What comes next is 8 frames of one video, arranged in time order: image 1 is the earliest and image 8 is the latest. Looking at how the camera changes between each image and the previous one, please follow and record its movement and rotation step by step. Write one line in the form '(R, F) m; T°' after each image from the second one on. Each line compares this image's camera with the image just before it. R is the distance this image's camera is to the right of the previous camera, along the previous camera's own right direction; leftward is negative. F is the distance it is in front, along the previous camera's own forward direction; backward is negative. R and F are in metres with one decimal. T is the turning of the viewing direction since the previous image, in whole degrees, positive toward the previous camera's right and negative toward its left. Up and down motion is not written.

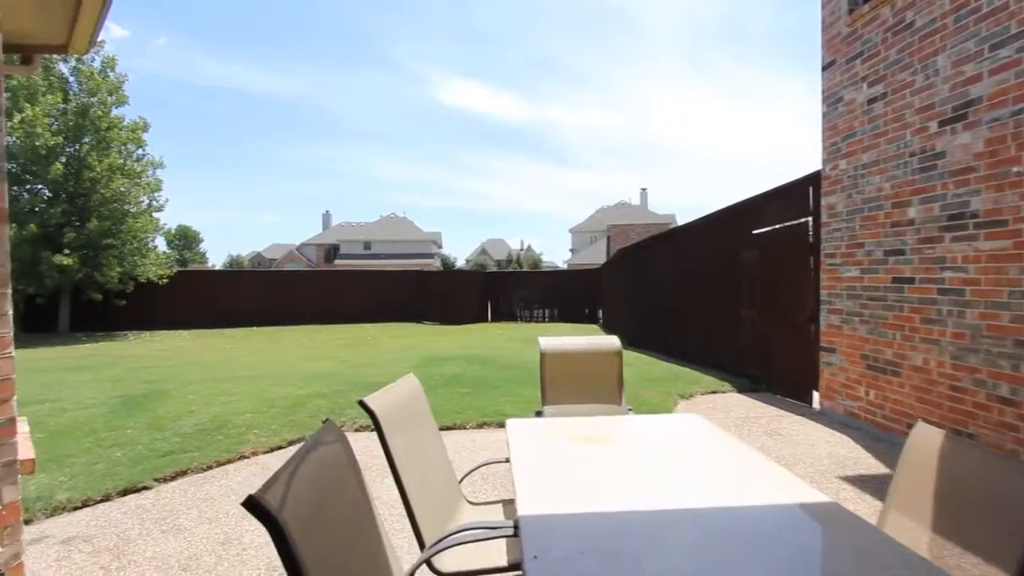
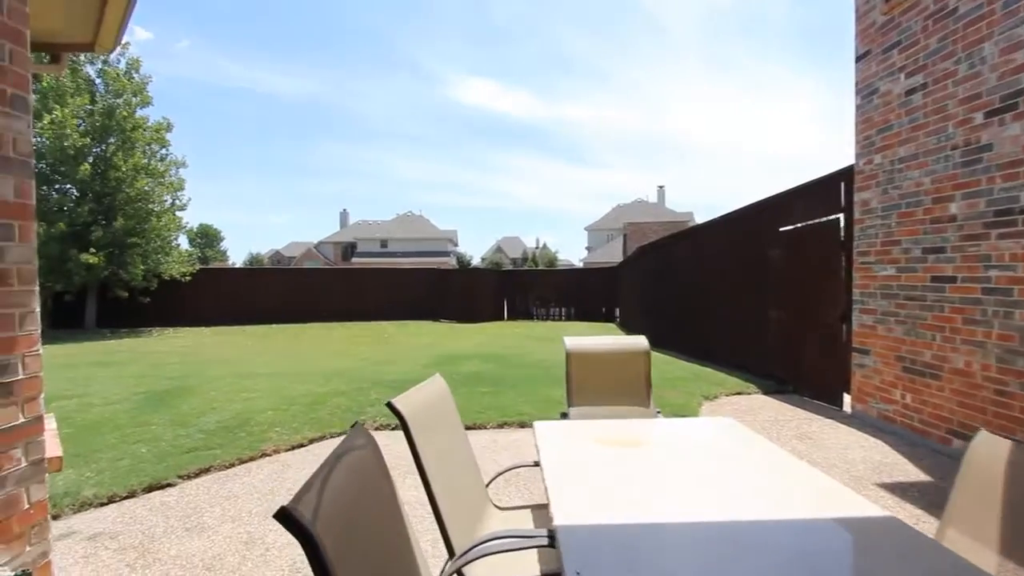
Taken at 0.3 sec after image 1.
(-0.1, +0.1) m; -2°
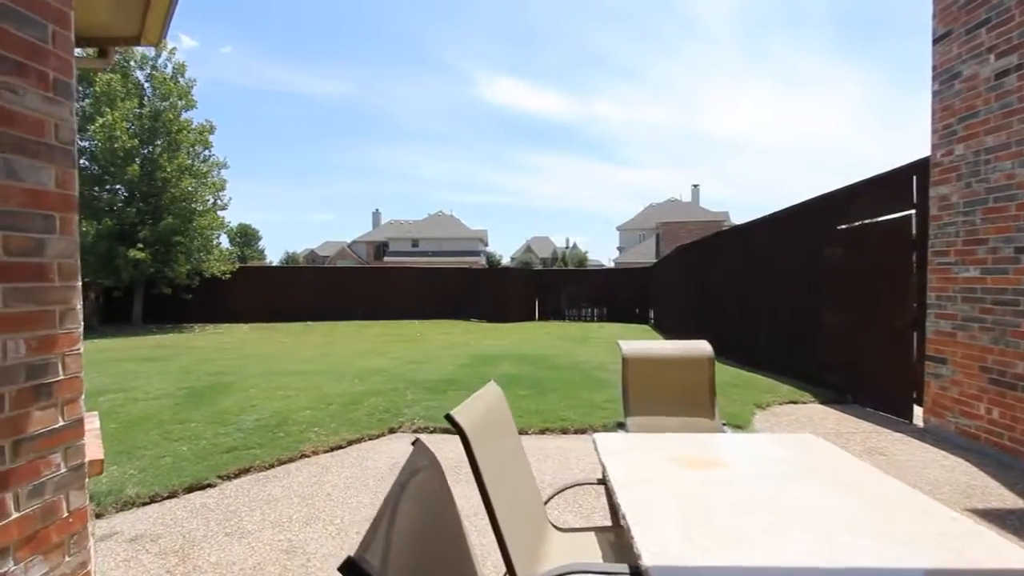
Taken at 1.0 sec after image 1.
(-0.1, +0.2) m; -3°
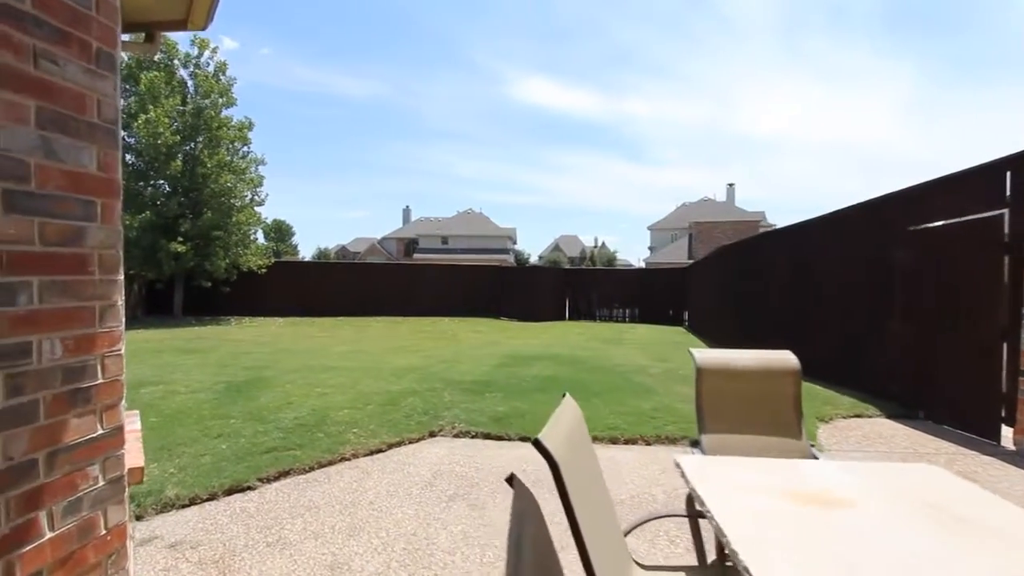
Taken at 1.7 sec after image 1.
(-0.2, +0.2) m; -3°
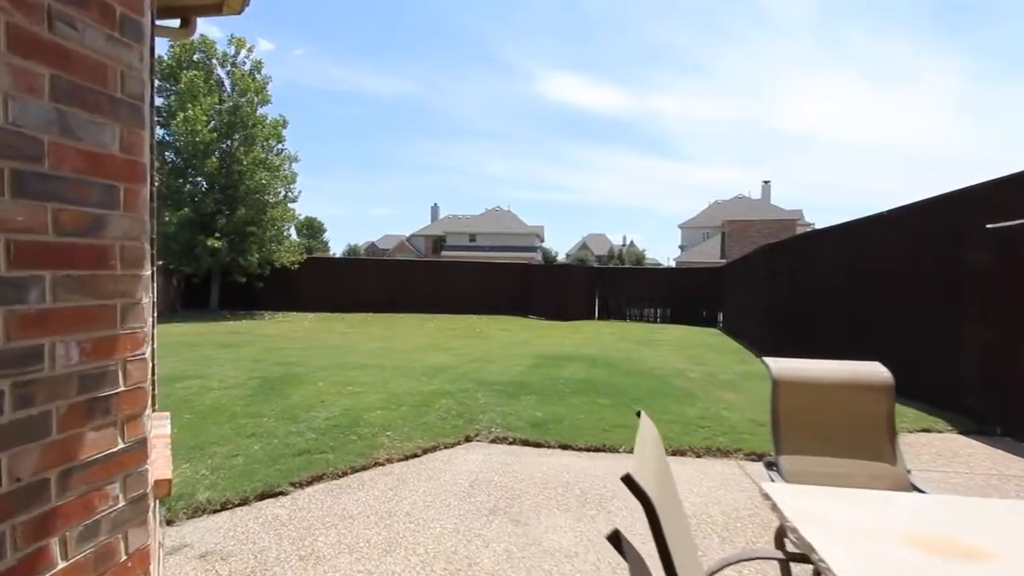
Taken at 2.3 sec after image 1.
(-0.1, +0.2) m; -3°
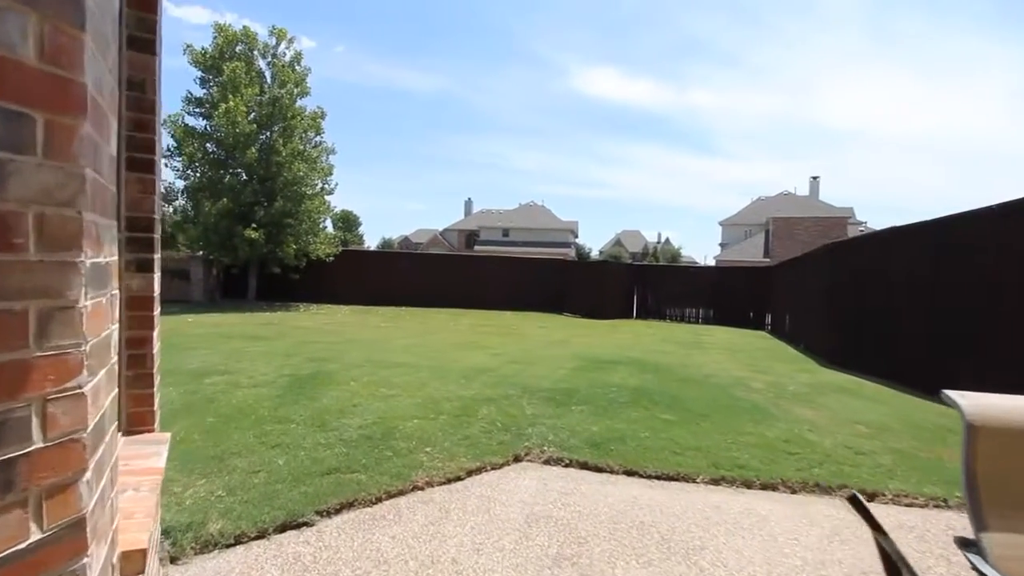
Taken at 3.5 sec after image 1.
(-0.2, +0.6) m; -4°
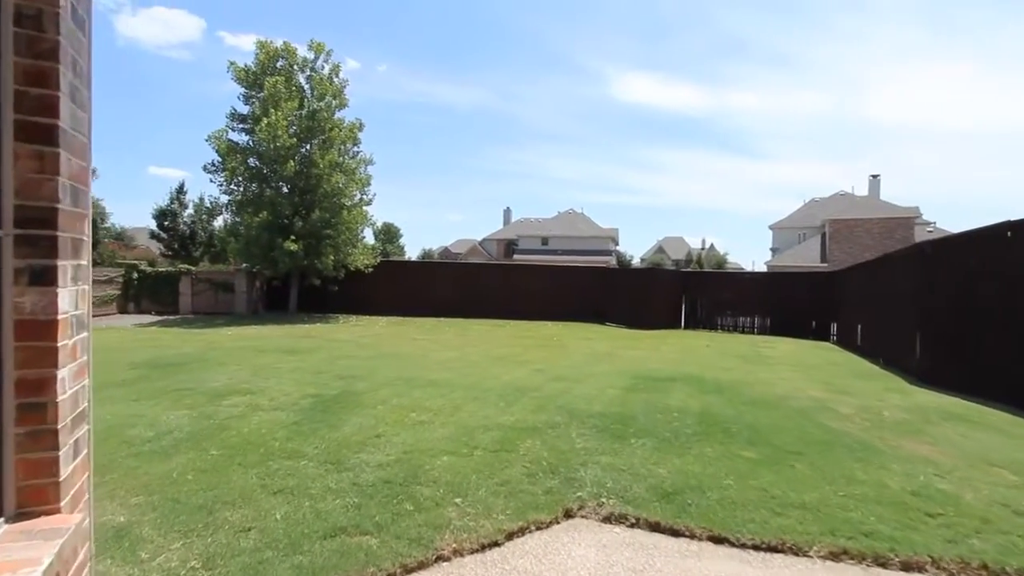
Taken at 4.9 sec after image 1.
(-0.1, +0.8) m; -5°
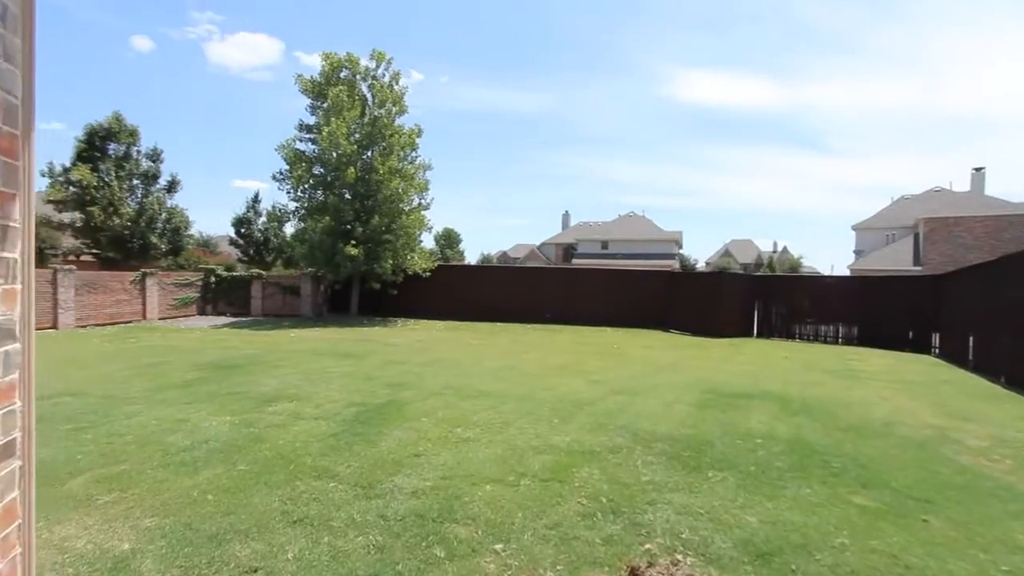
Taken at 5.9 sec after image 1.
(0.0, +0.5) m; -7°
